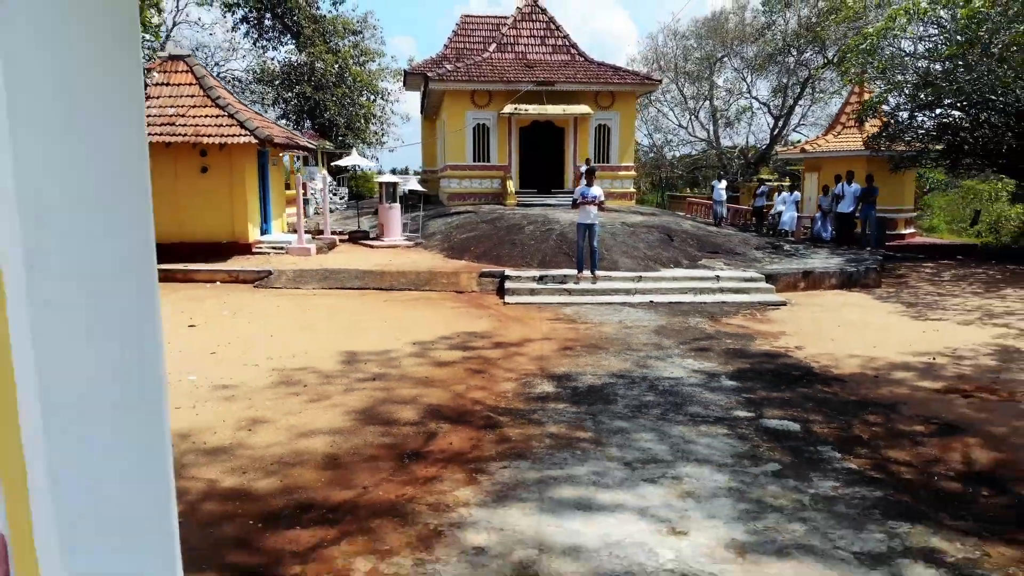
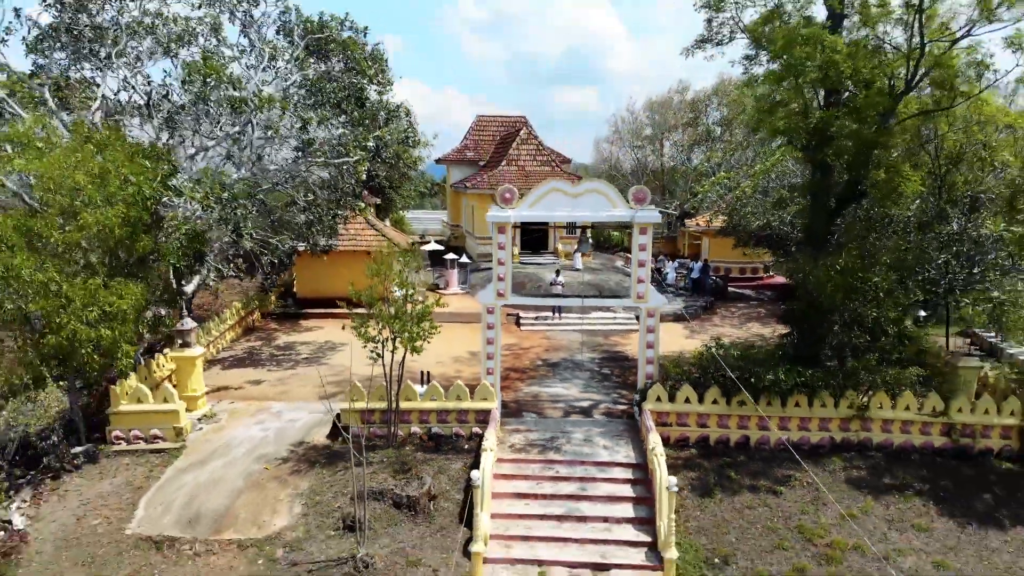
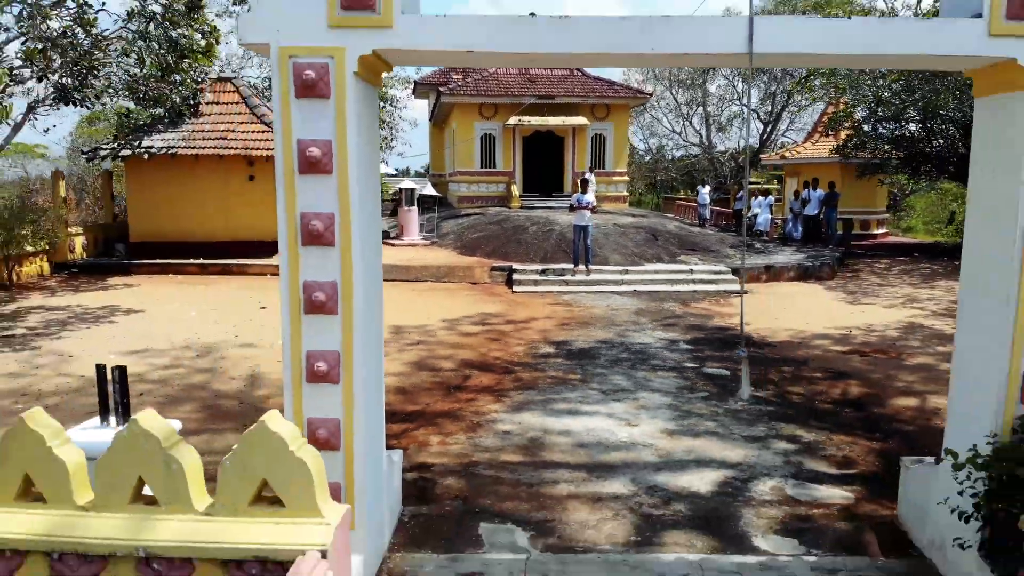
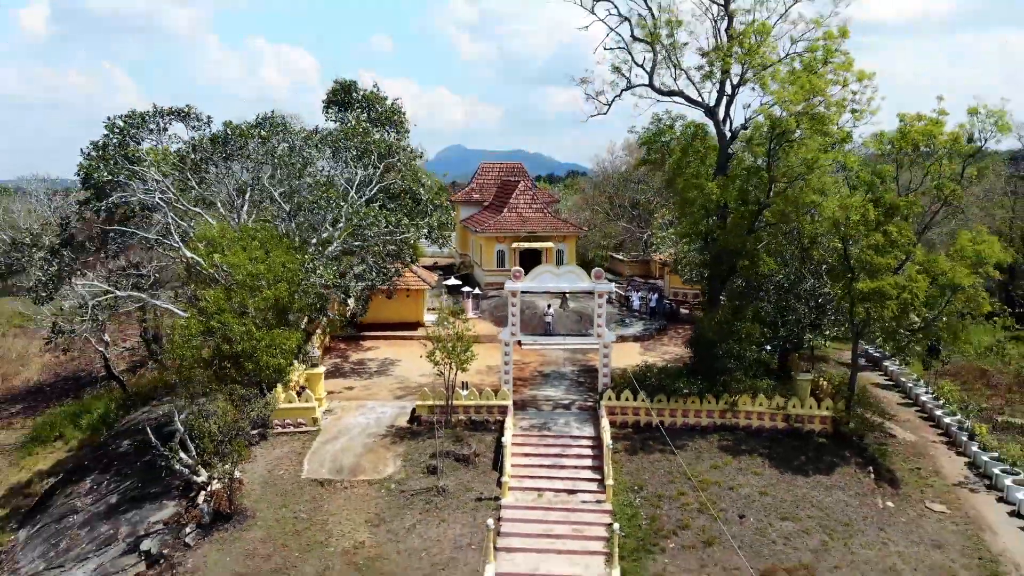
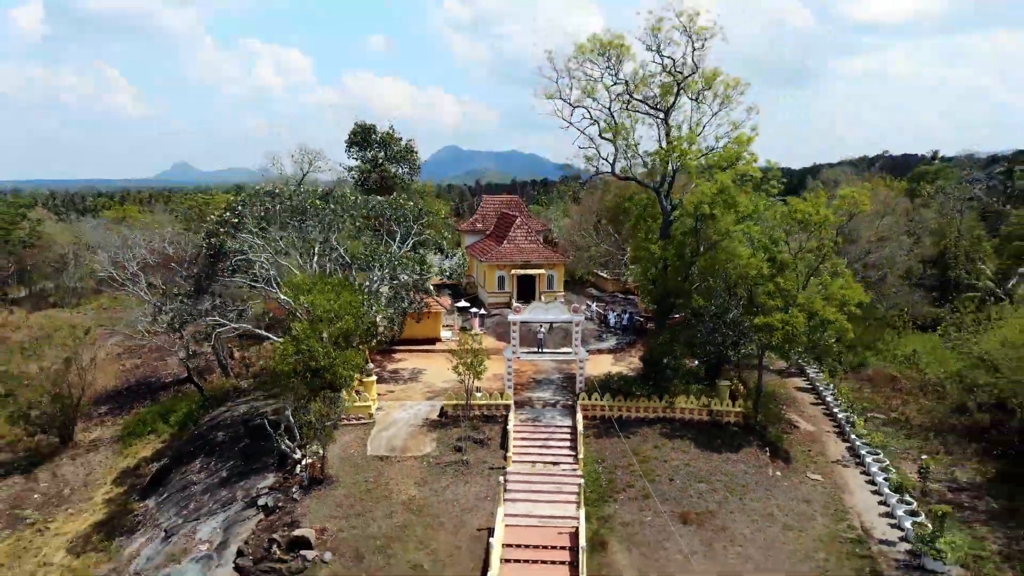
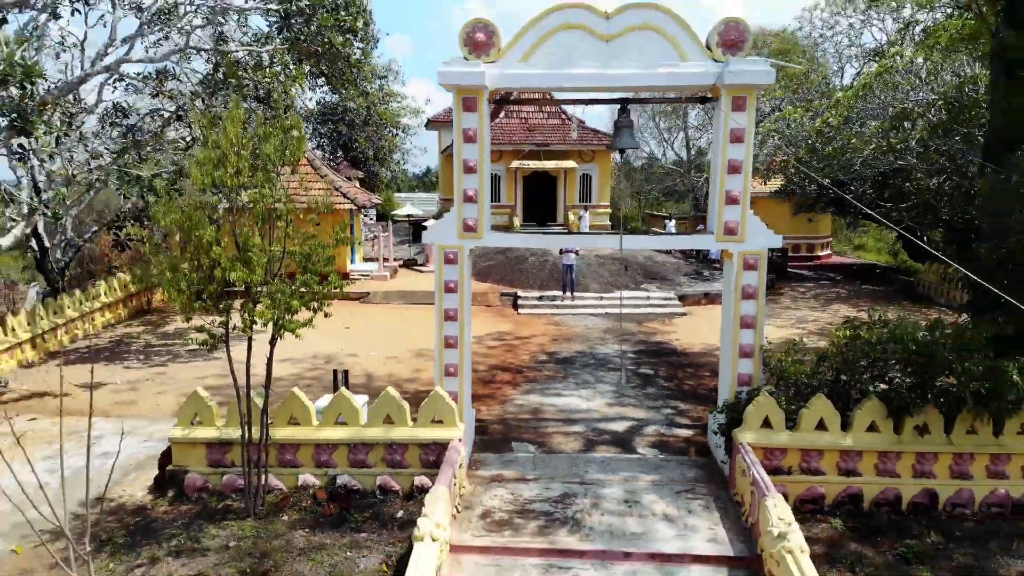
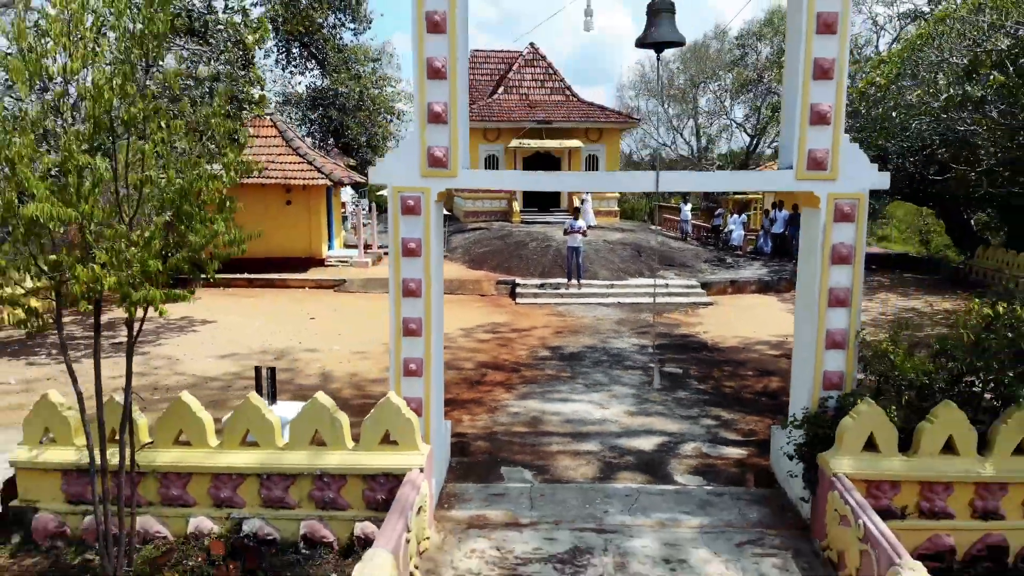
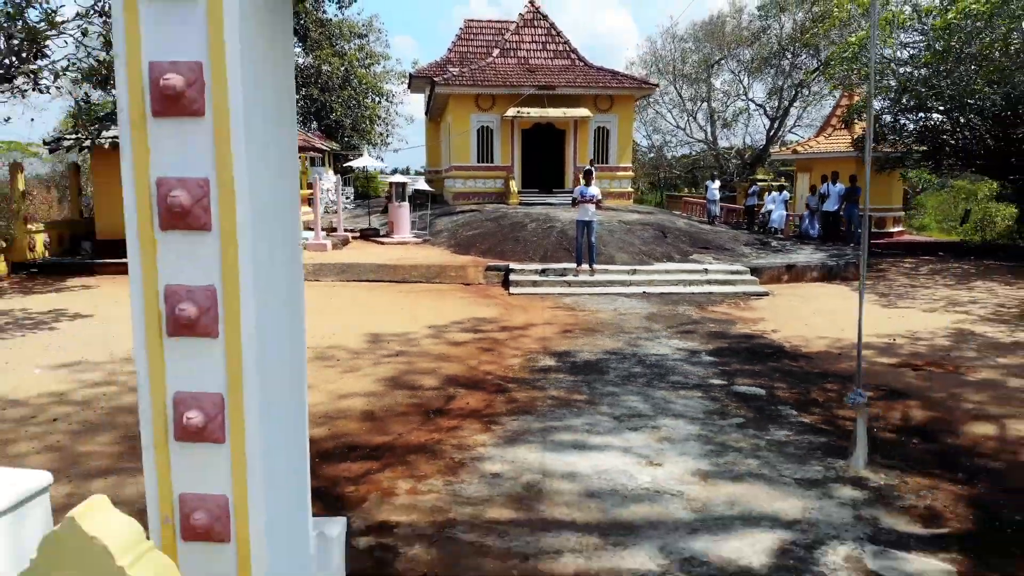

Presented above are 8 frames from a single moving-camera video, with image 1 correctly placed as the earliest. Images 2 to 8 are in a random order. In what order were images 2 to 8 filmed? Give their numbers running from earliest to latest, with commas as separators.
8, 3, 7, 6, 2, 4, 5
